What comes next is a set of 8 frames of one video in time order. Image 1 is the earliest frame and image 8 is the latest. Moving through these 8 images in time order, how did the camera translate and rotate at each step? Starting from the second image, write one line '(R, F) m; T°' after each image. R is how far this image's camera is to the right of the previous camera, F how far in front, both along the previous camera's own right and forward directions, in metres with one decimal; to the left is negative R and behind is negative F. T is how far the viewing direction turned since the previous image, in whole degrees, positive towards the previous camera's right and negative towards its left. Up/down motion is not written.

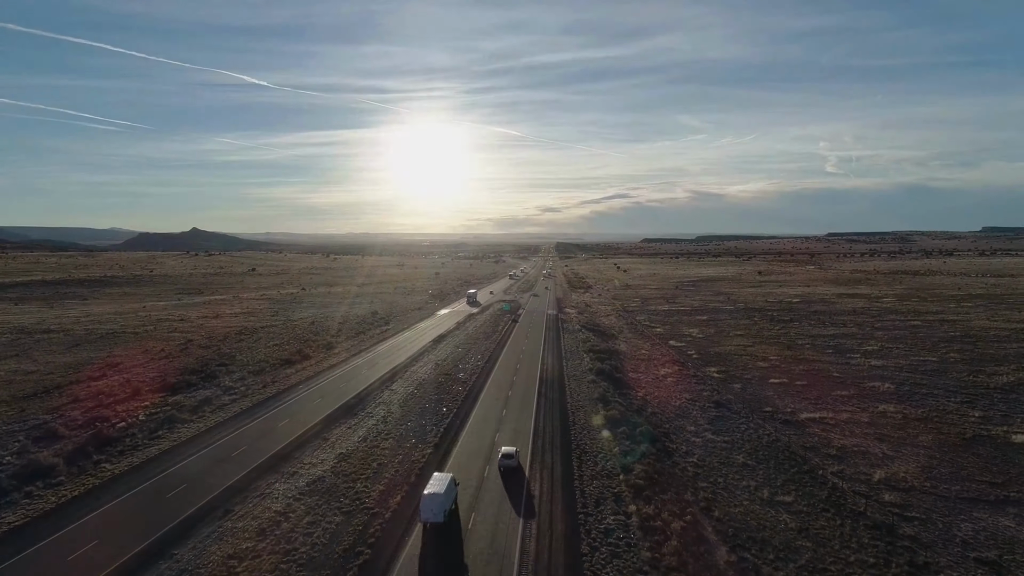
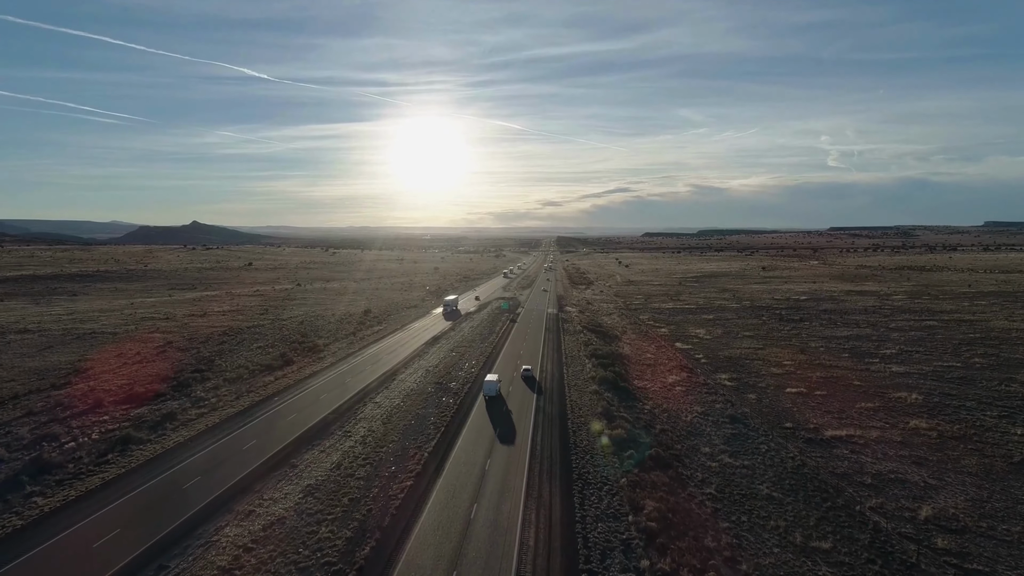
(+0.2, +2.9) m; 0°
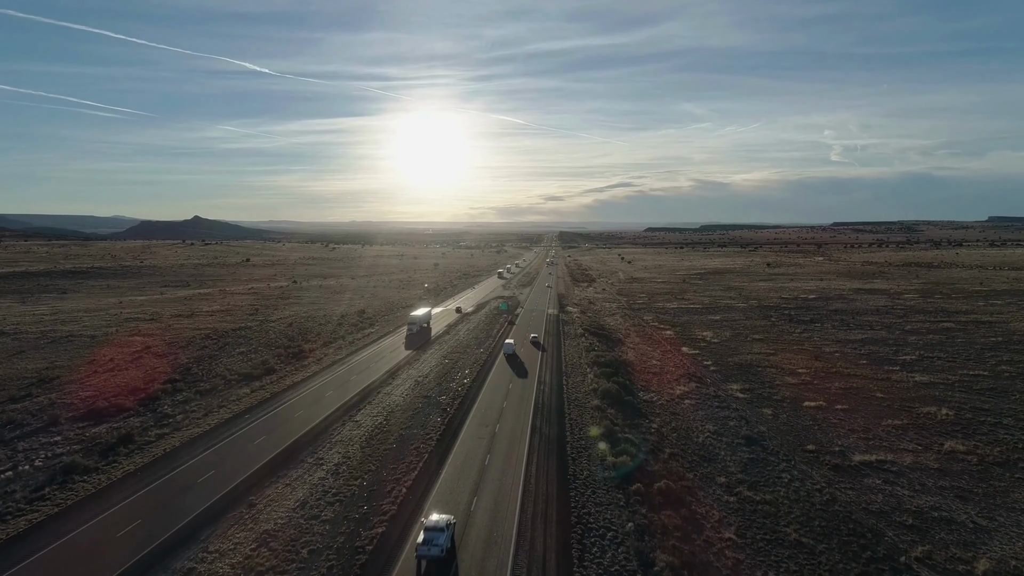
(+0.3, +2.7) m; 0°
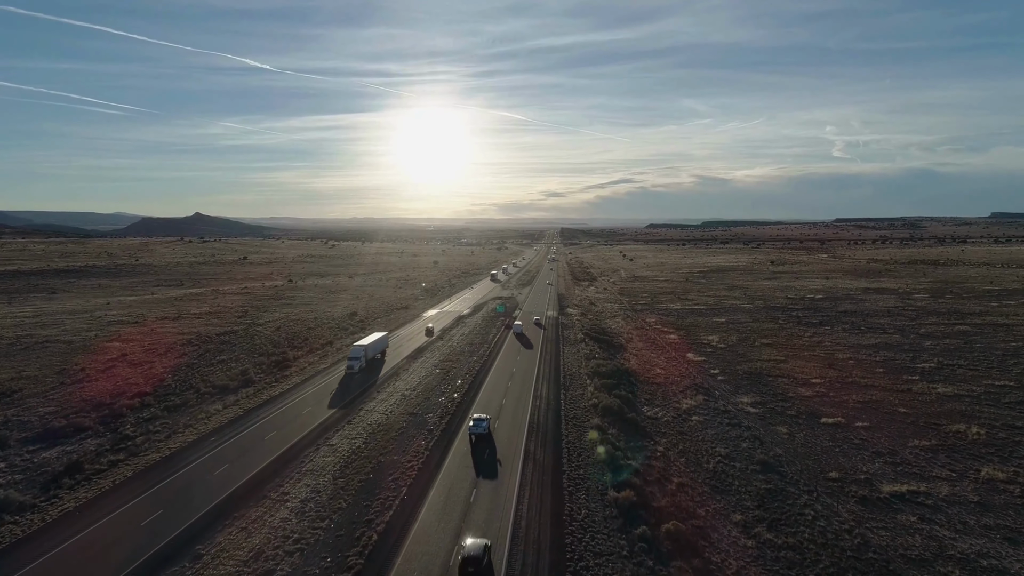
(+0.4, +2.5) m; 0°
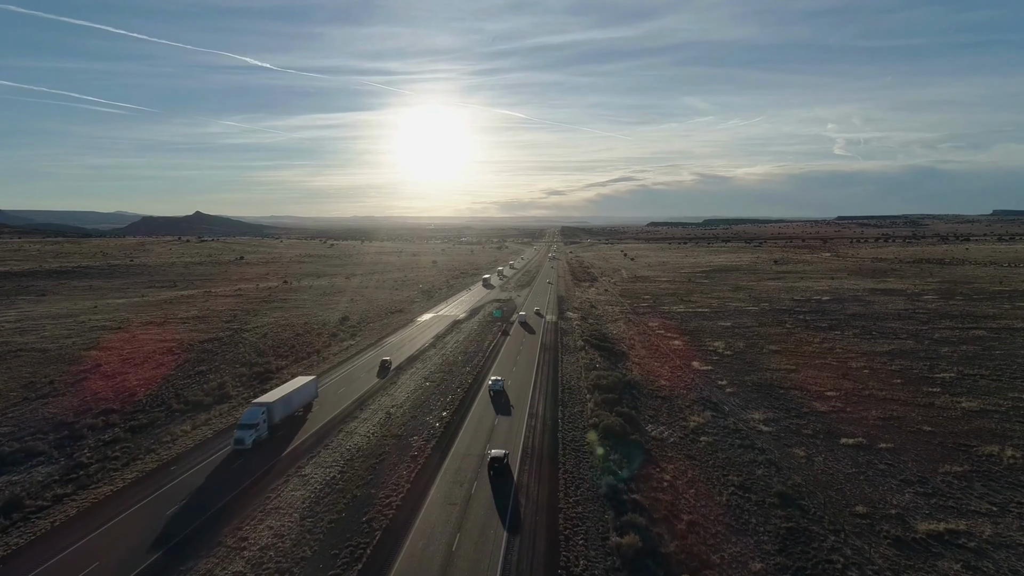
(+0.3, +2.4) m; 0°
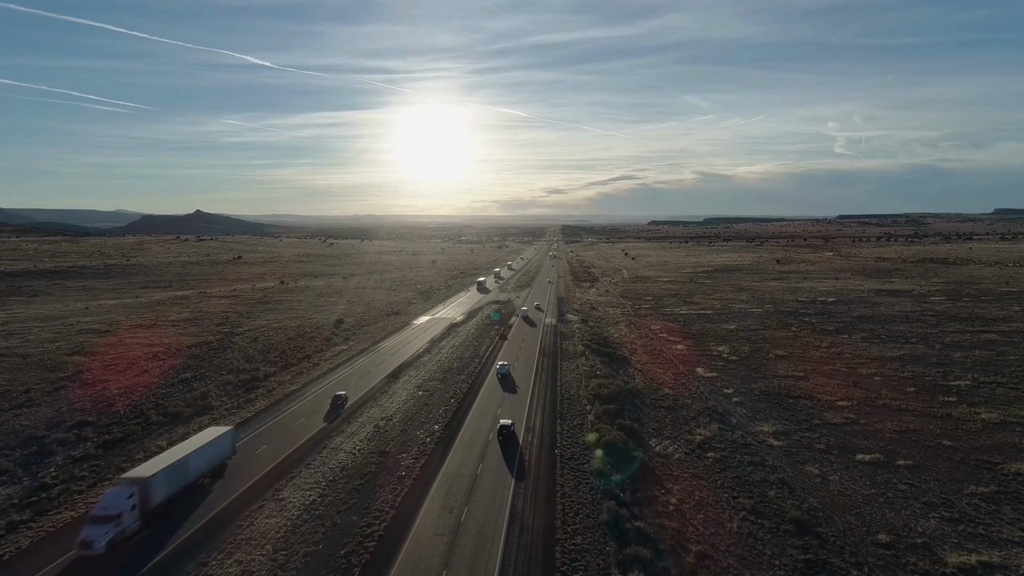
(+0.2, +1.6) m; 0°
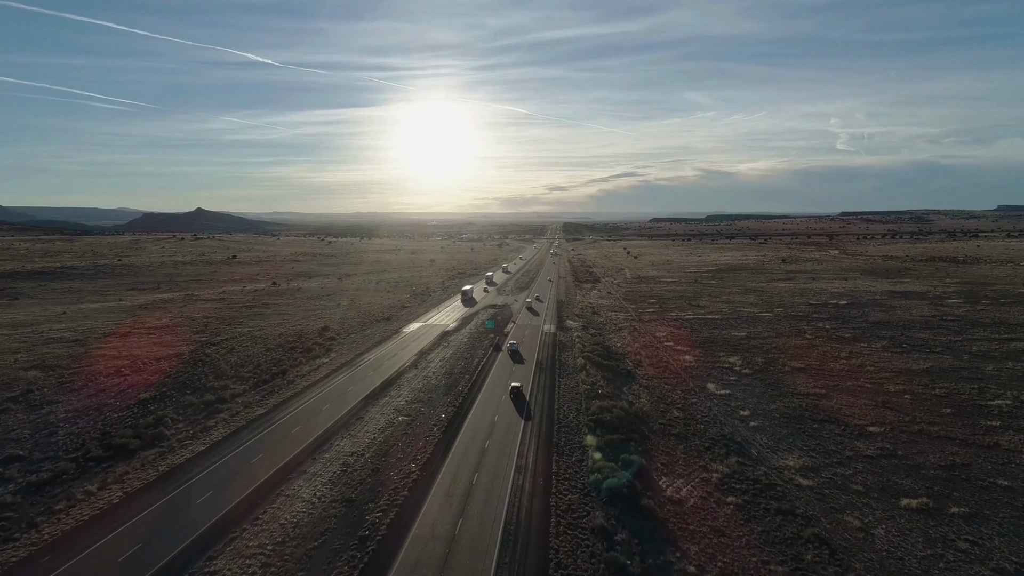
(+0.5, +3.8) m; 0°
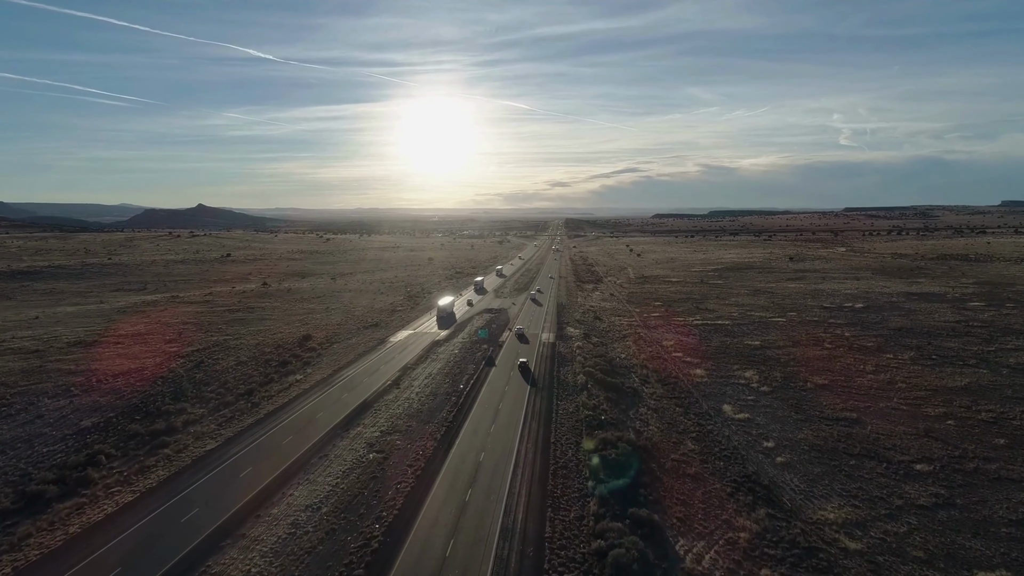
(+0.5, +4.4) m; 0°
